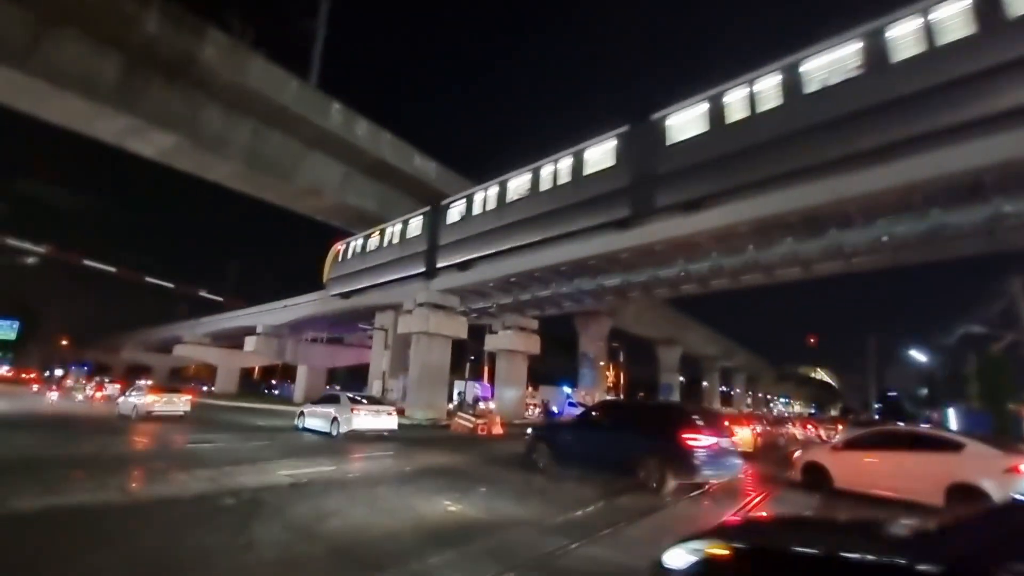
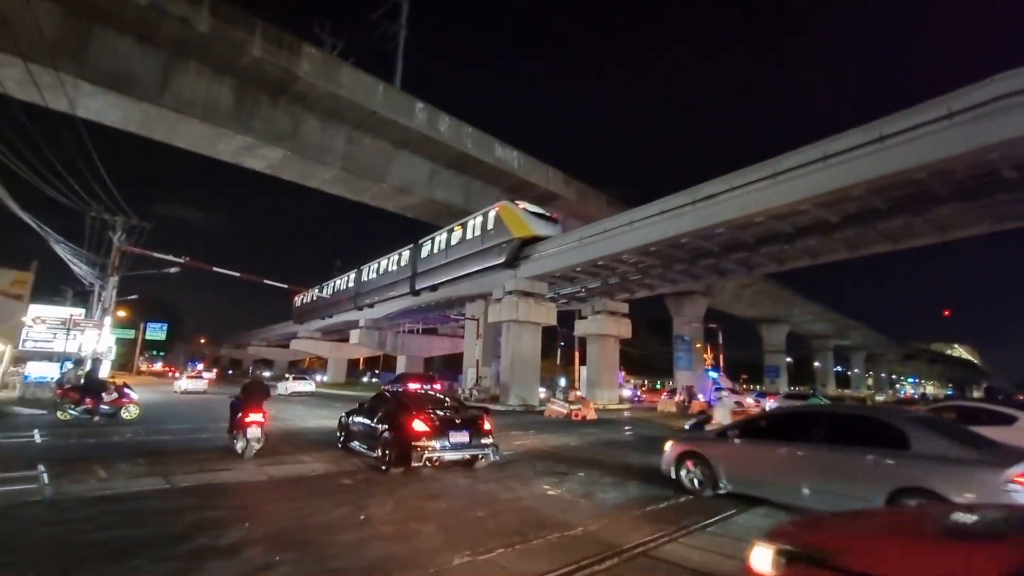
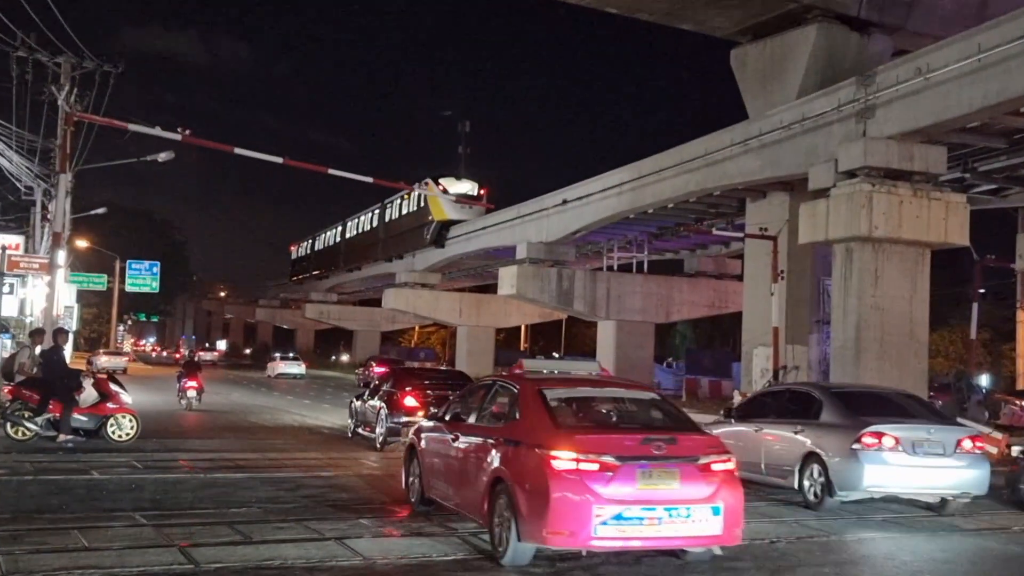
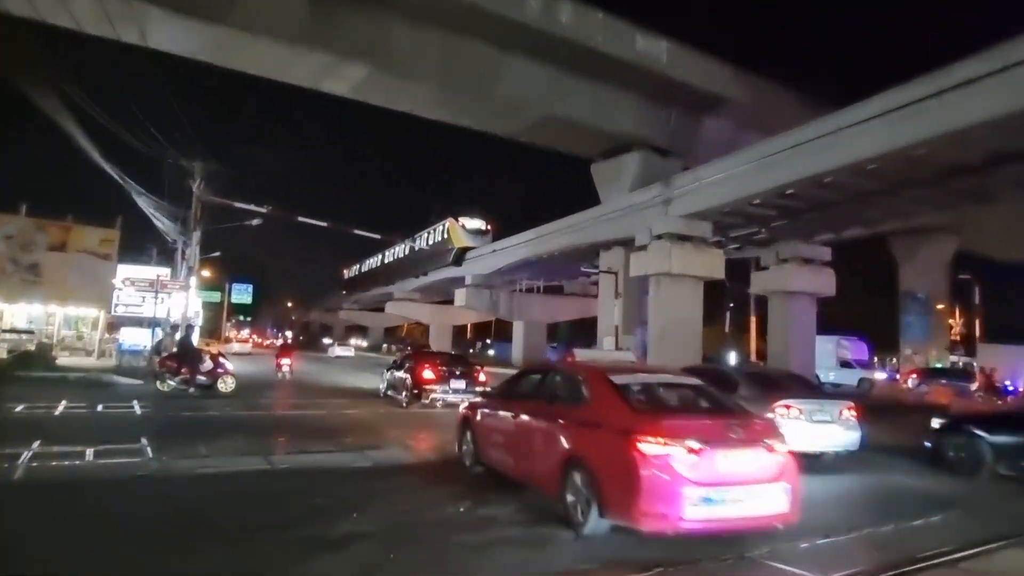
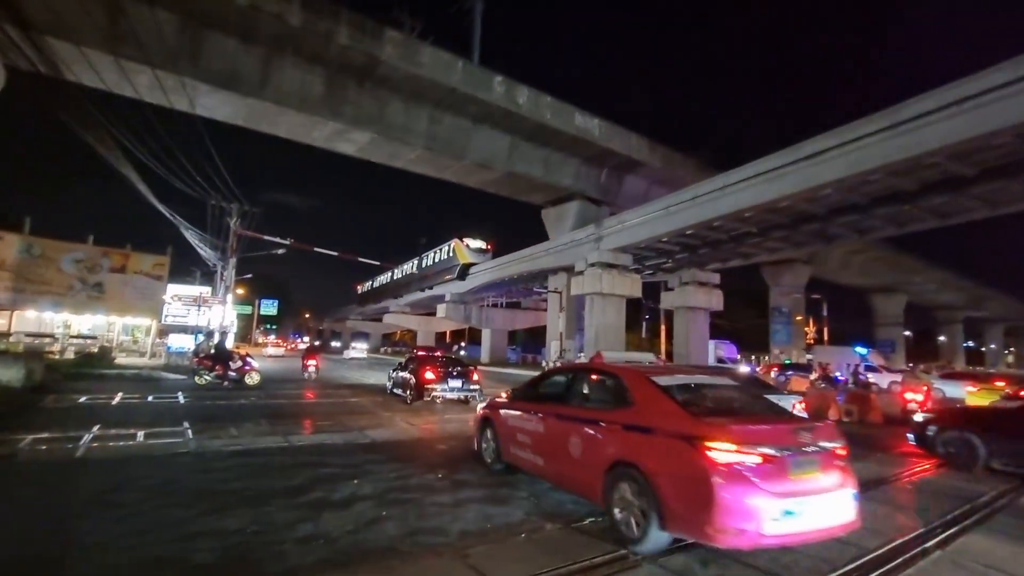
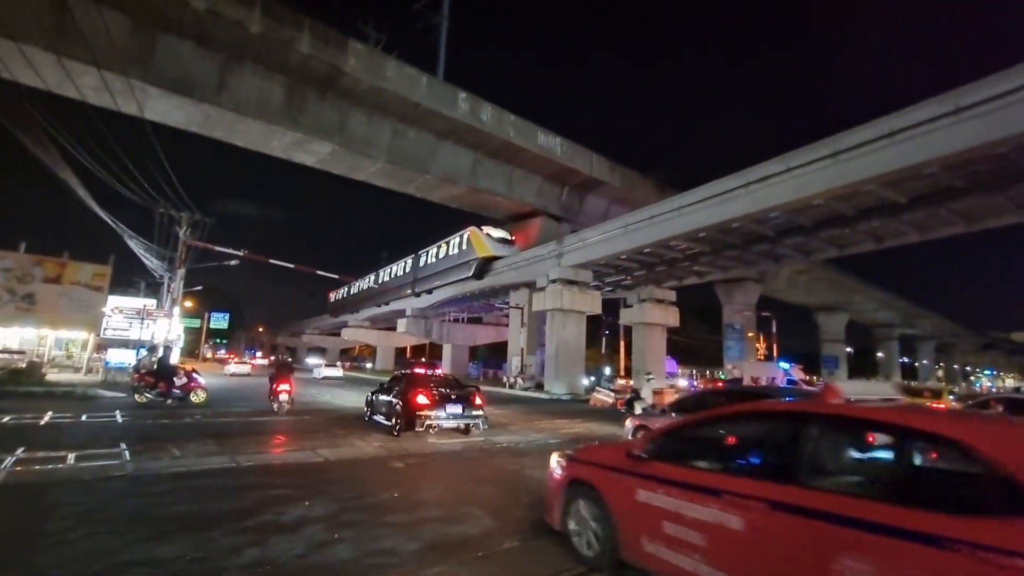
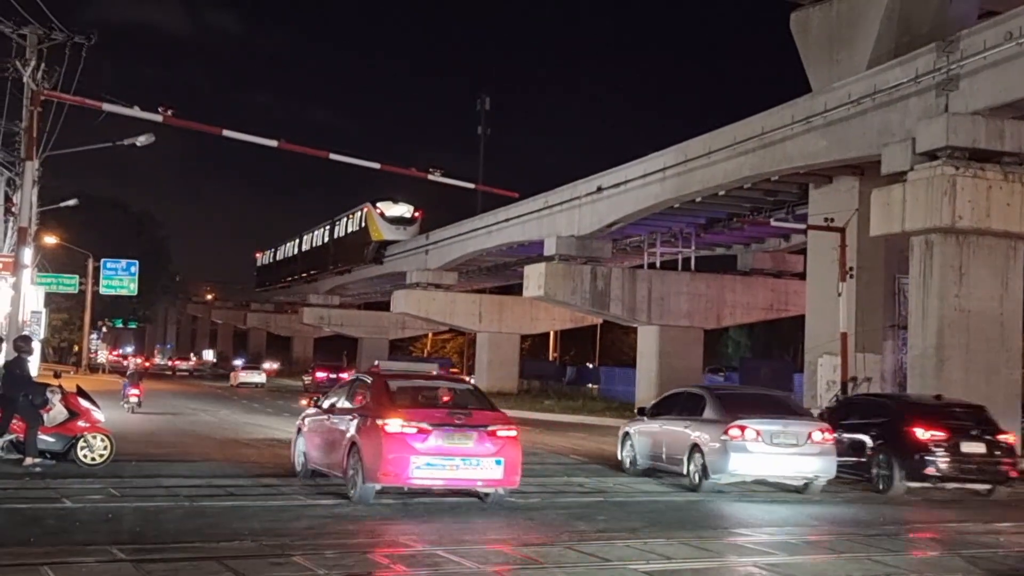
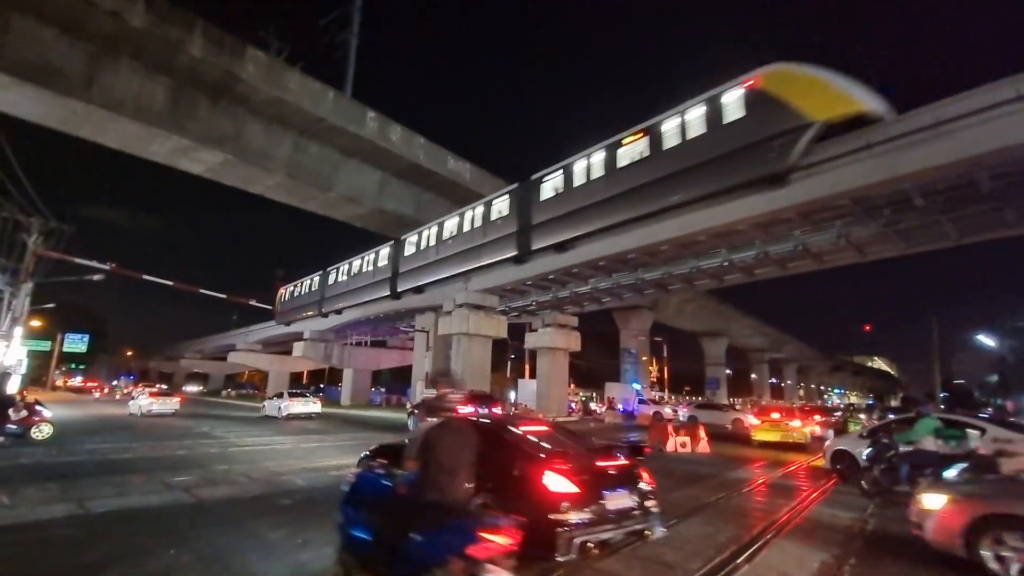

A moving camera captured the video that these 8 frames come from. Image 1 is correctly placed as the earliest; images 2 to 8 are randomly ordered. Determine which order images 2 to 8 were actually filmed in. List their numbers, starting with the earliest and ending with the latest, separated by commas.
8, 2, 6, 5, 4, 3, 7
